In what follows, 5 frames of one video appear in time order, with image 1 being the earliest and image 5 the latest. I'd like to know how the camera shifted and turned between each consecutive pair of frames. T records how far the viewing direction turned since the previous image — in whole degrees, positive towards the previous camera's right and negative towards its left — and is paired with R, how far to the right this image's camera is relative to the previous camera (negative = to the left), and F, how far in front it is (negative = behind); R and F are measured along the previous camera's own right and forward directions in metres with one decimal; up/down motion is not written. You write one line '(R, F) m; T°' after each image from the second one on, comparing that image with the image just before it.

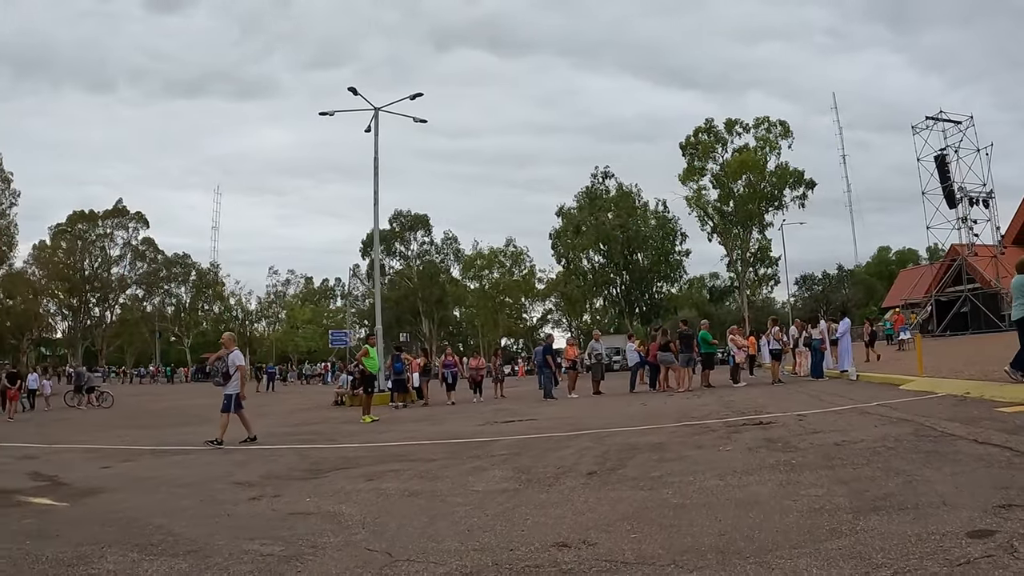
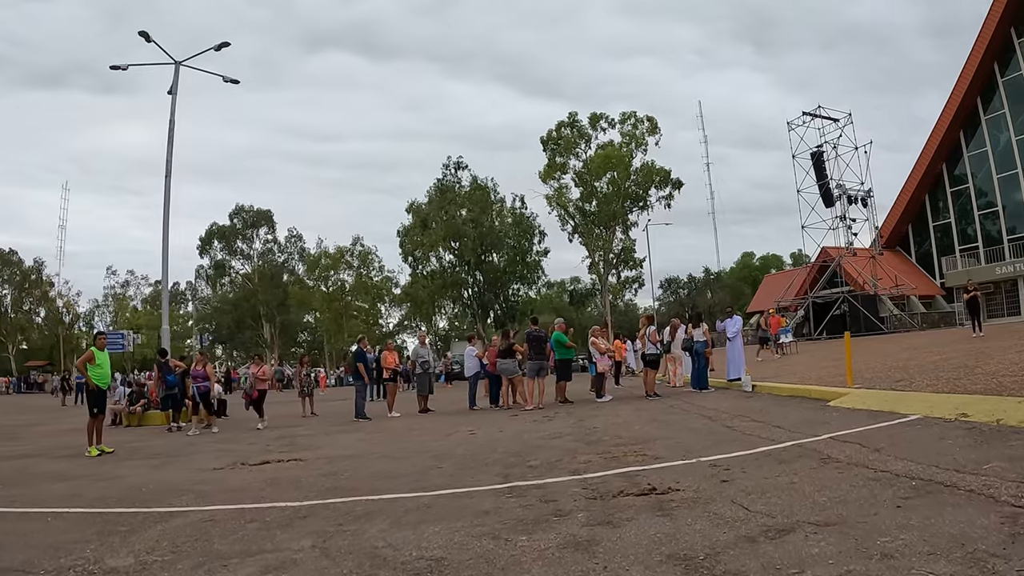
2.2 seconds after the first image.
(+0.8, +5.1) m; +6°
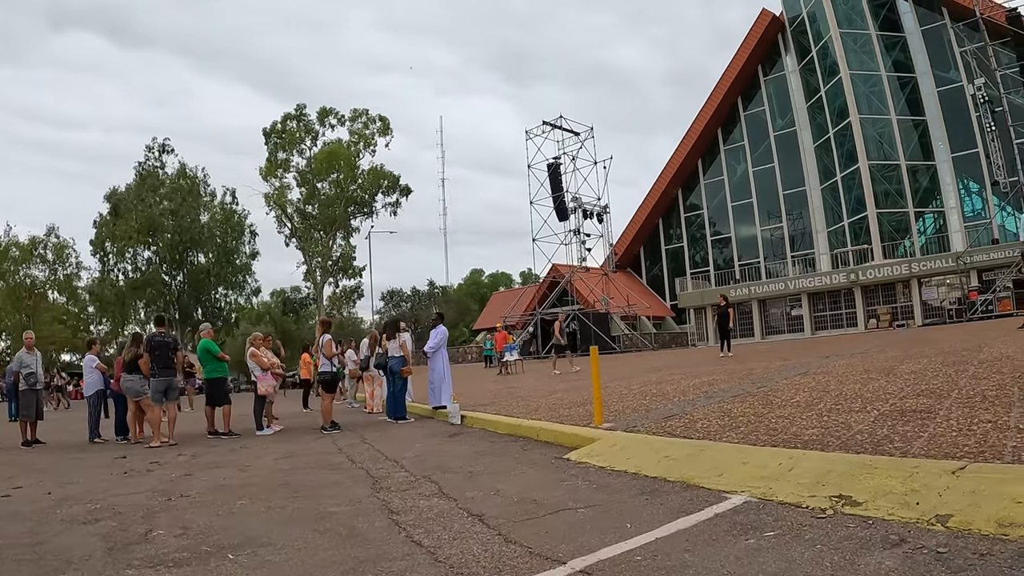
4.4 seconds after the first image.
(+0.9, +4.0) m; +11°
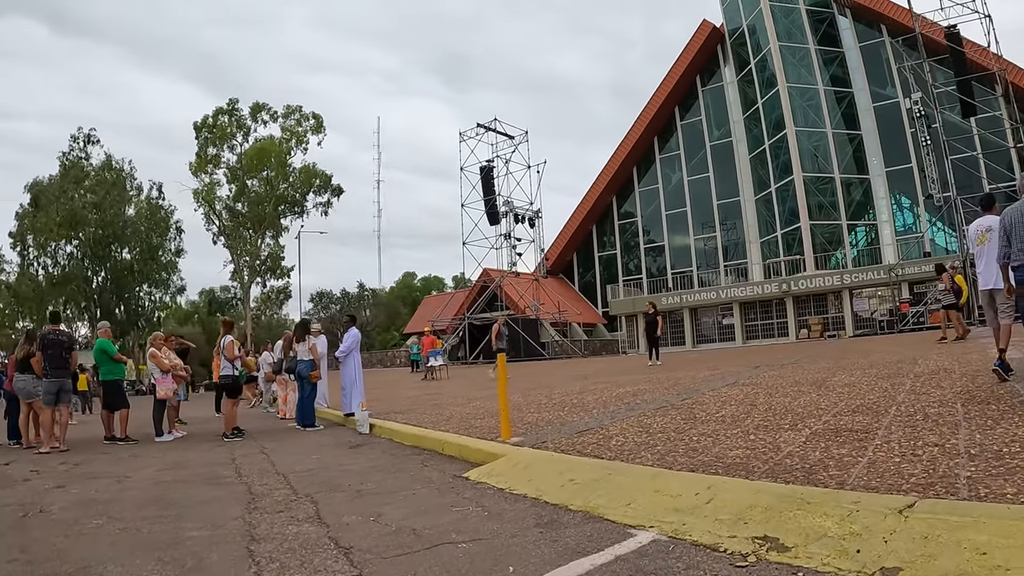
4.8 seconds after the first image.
(+0.1, +0.6) m; +3°
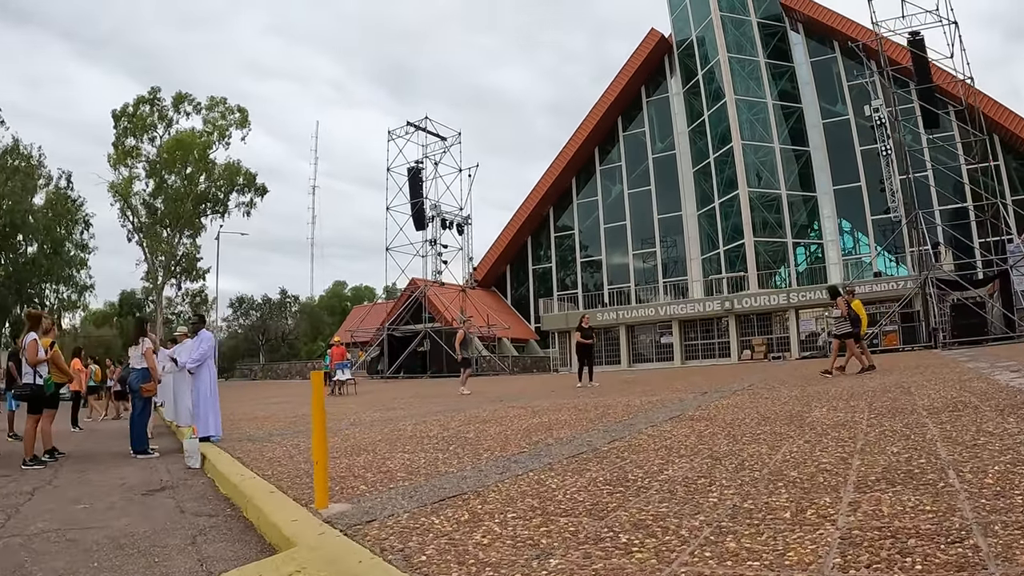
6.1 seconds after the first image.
(+0.3, +2.2) m; +3°
